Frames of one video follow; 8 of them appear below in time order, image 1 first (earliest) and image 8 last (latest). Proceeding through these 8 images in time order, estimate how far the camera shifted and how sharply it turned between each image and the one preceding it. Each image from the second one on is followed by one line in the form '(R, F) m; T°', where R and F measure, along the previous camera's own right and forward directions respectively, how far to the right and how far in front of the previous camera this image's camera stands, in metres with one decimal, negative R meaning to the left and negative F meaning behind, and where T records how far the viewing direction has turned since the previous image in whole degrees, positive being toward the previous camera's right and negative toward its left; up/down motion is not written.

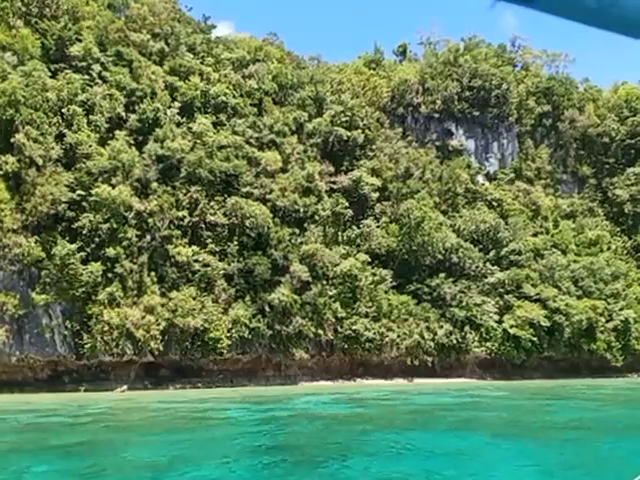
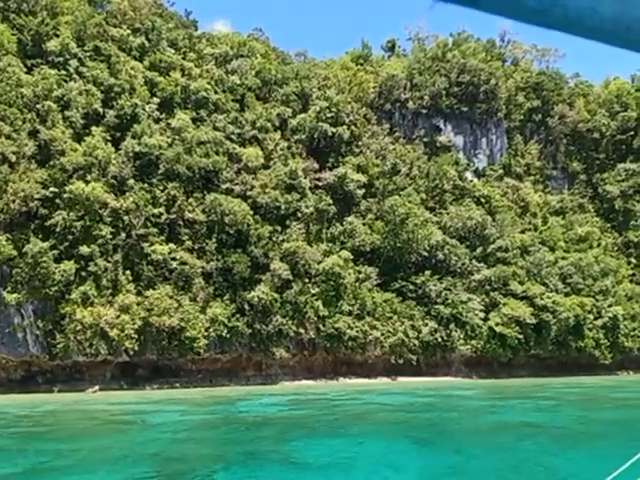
(+0.4, +0.4) m; 0°
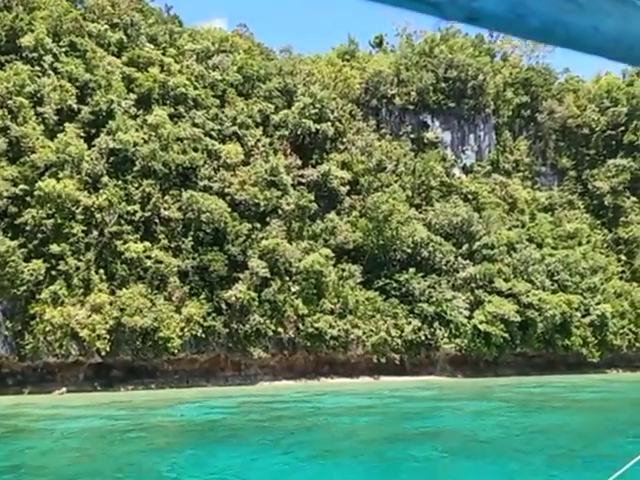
(+0.5, +0.4) m; 0°
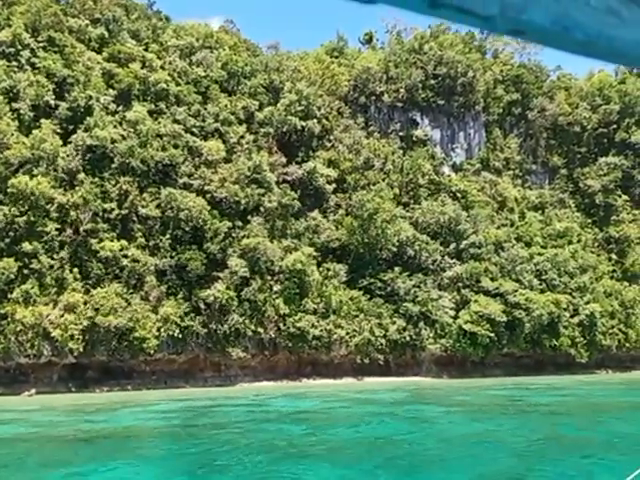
(+0.4, +0.4) m; 0°
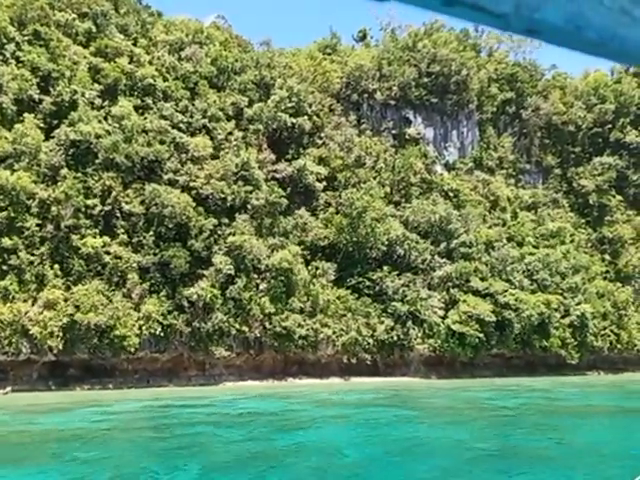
(+0.3, +0.3) m; 0°
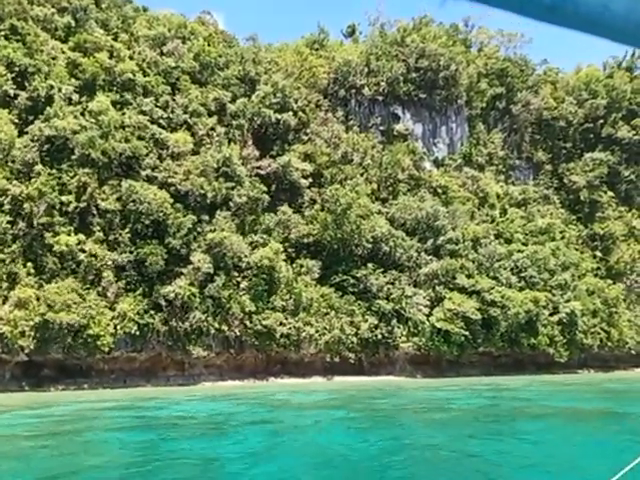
(+0.4, +0.4) m; 0°
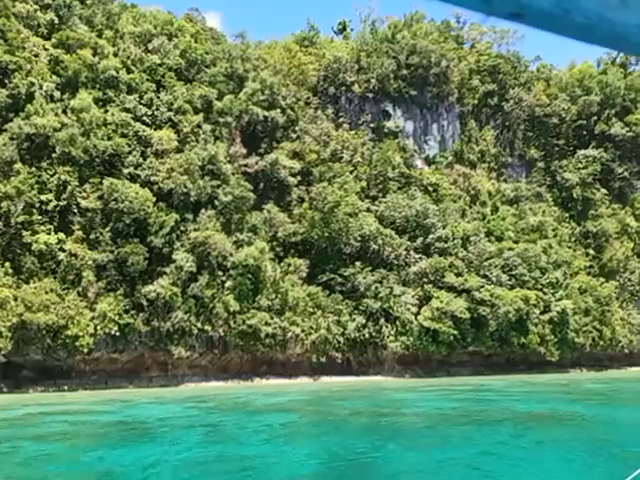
(+0.3, +0.3) m; 0°
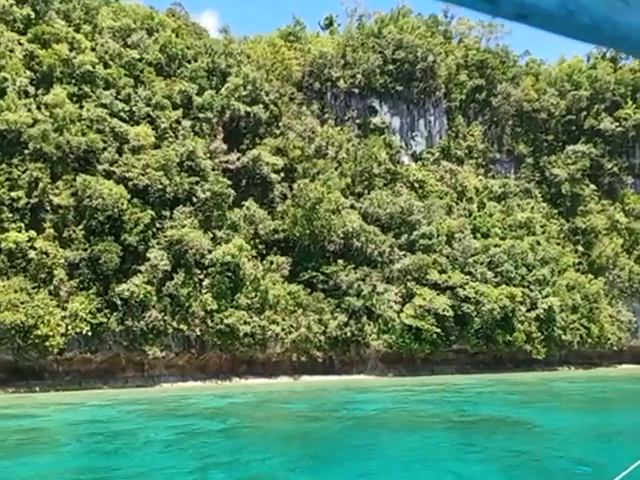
(+0.4, +0.4) m; 0°
